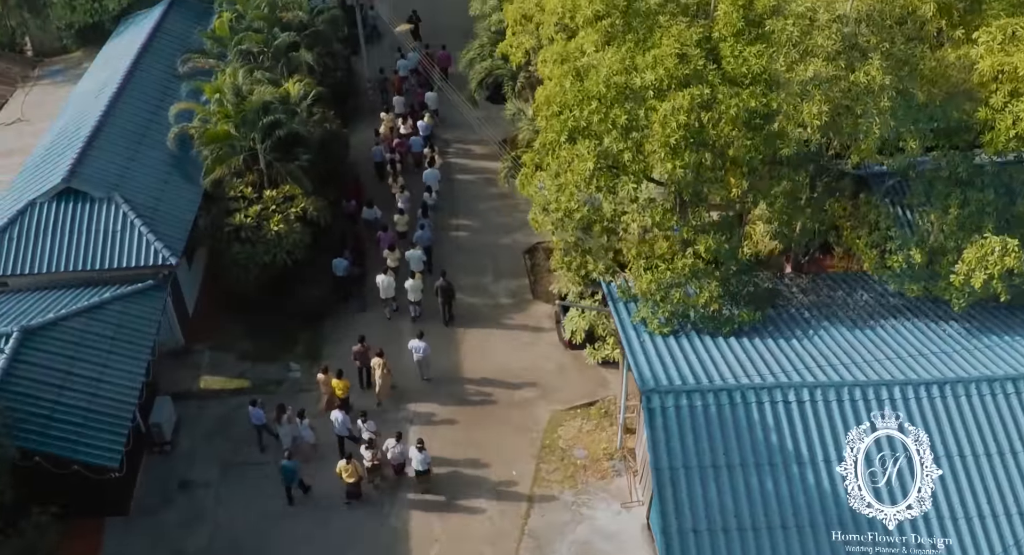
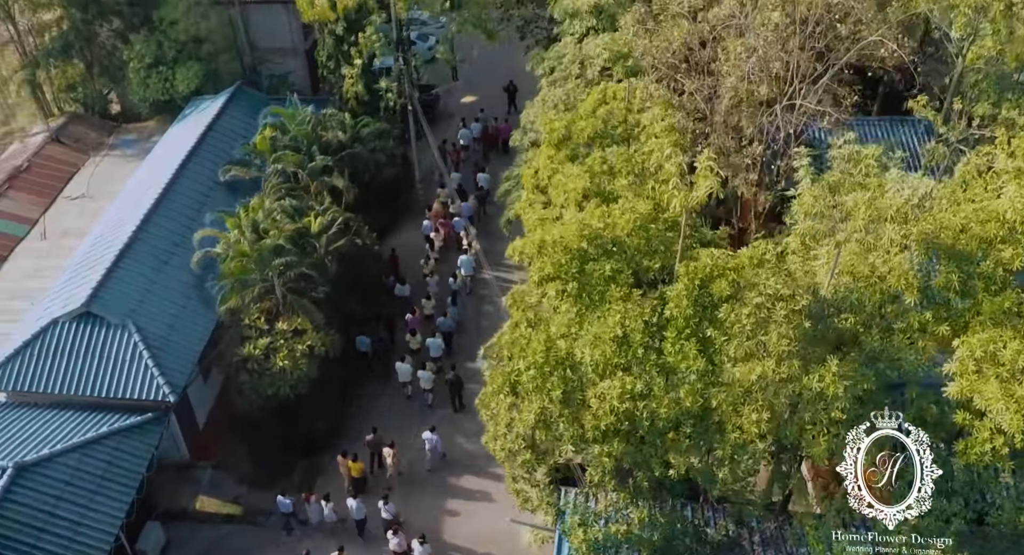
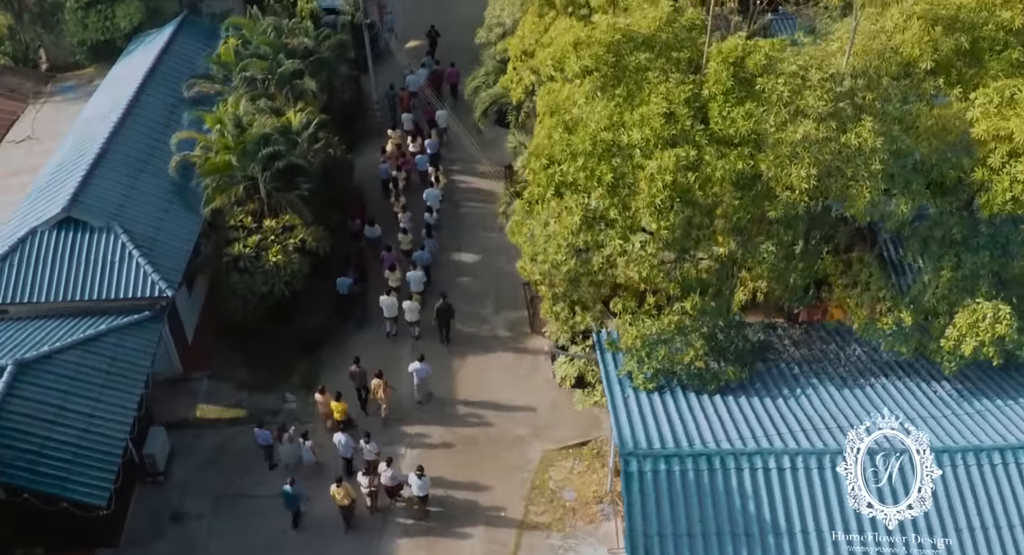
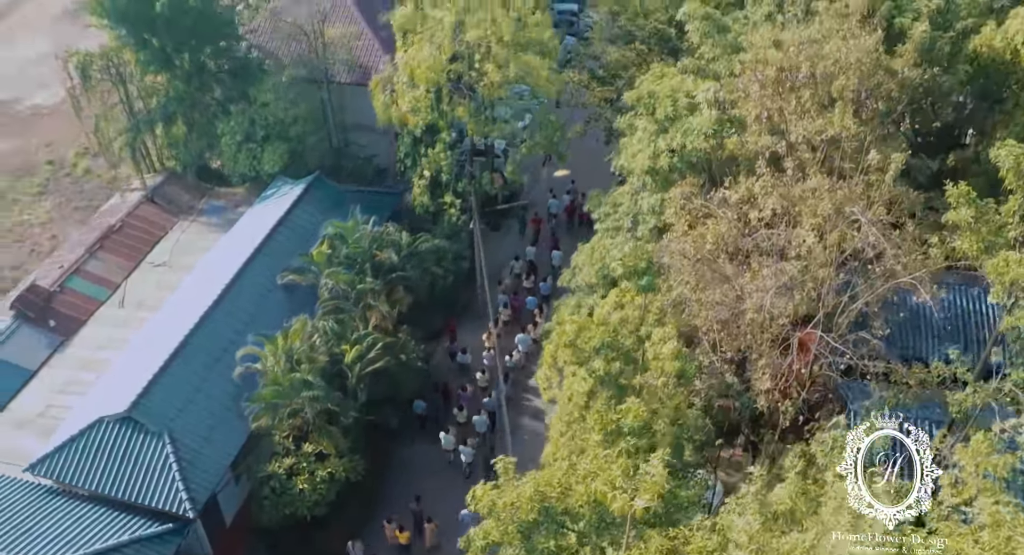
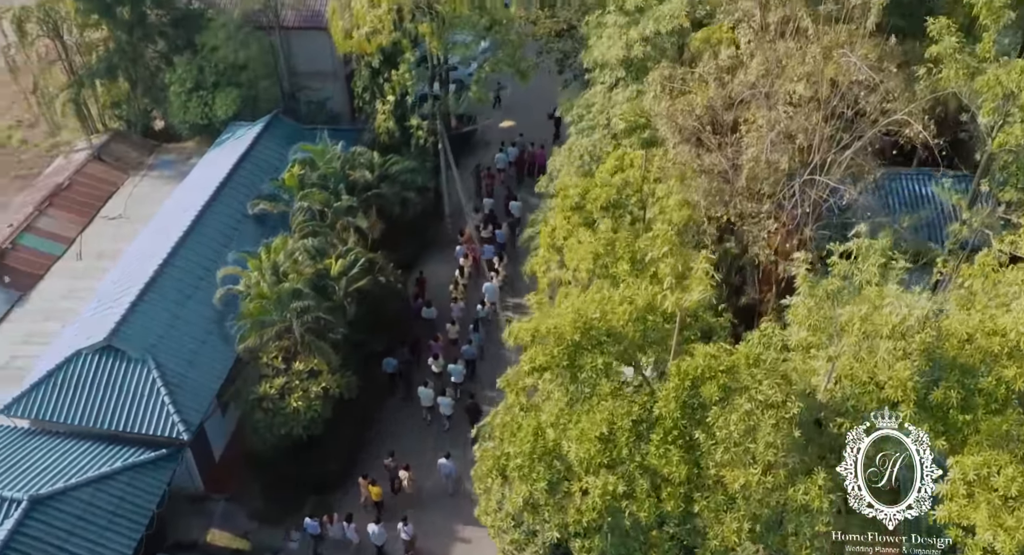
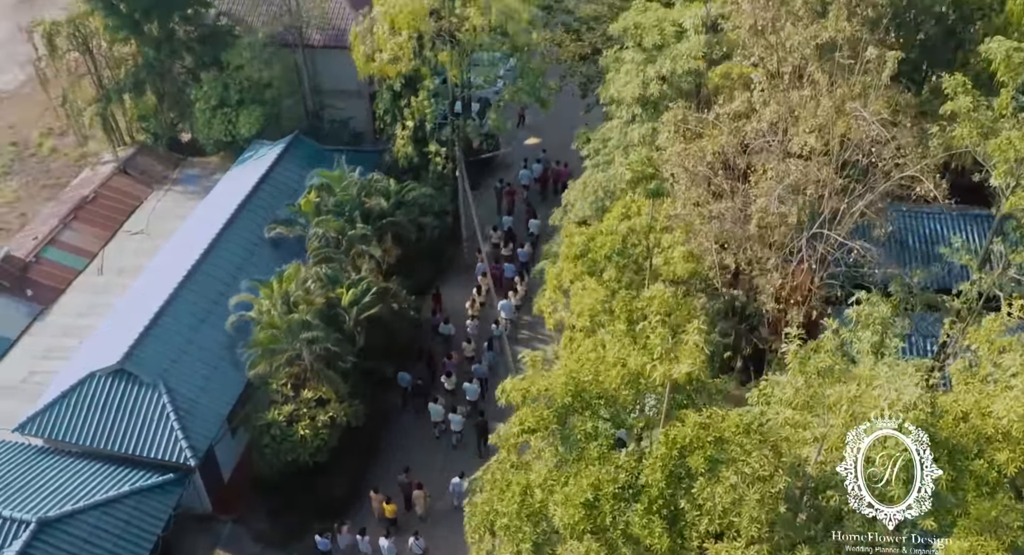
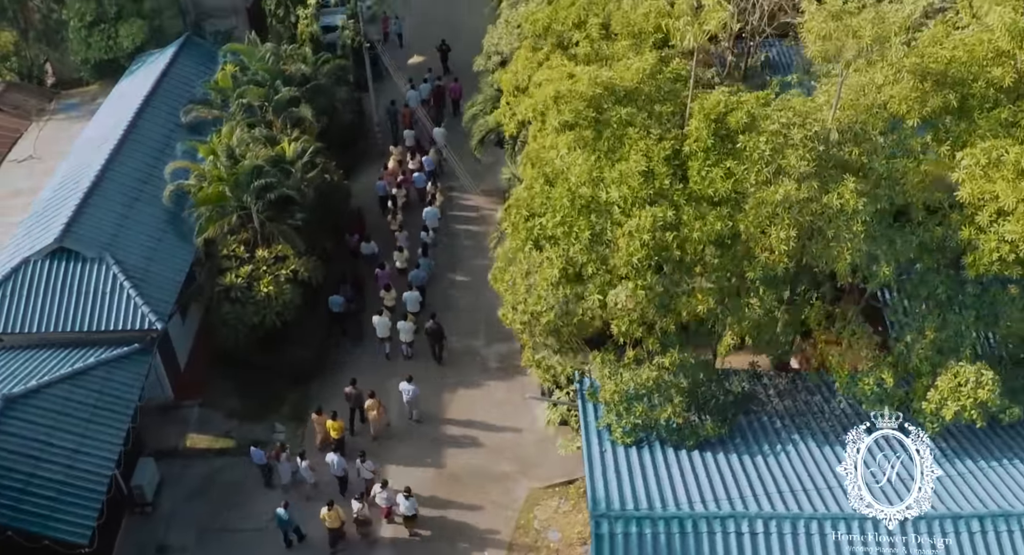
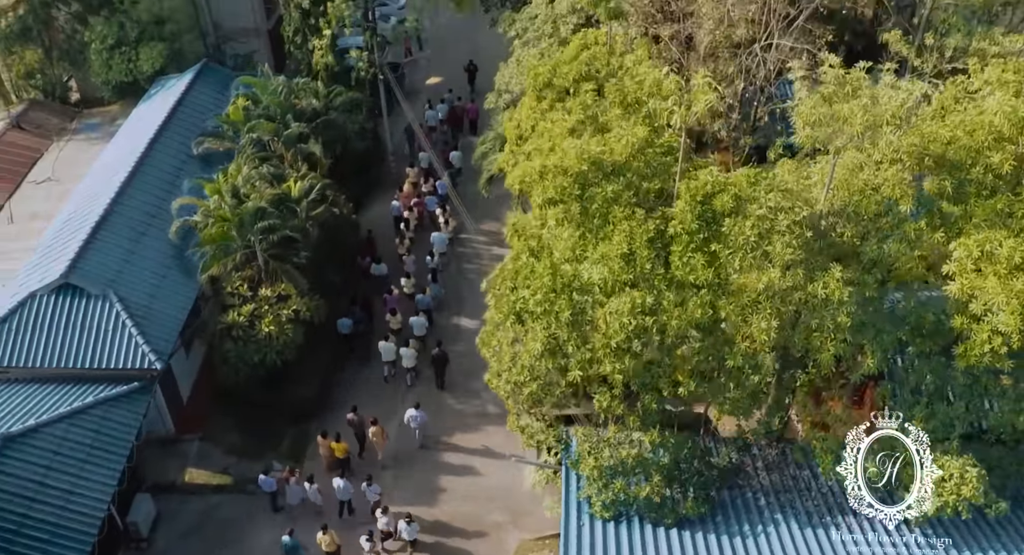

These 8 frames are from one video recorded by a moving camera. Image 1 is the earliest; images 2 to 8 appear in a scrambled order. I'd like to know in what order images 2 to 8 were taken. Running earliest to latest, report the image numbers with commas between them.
3, 7, 8, 2, 5, 6, 4
